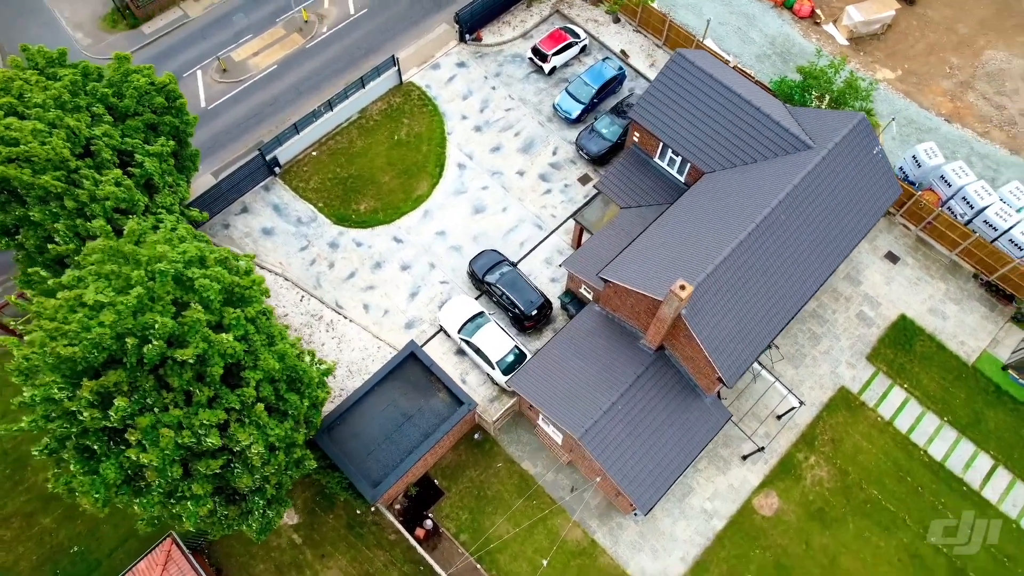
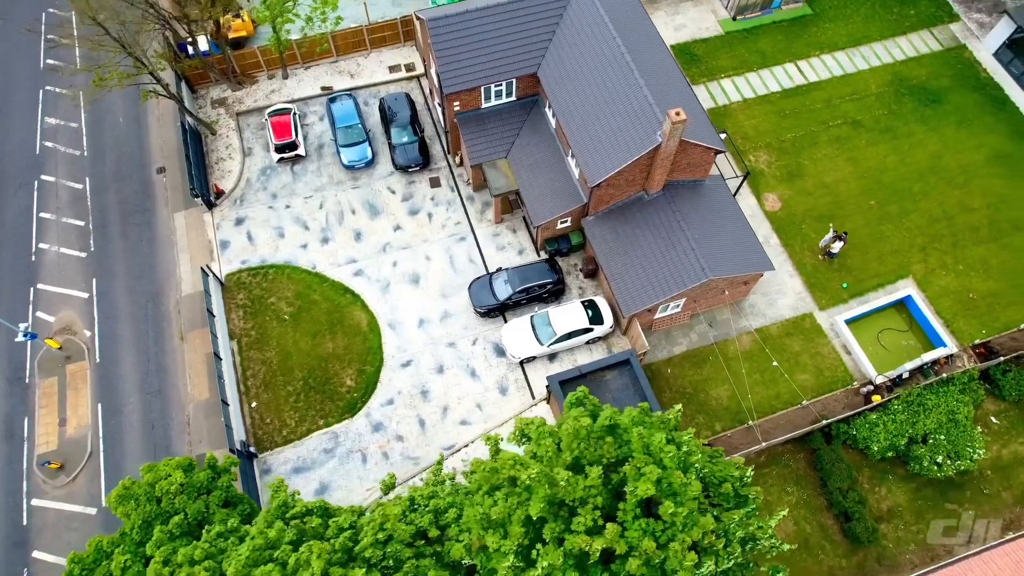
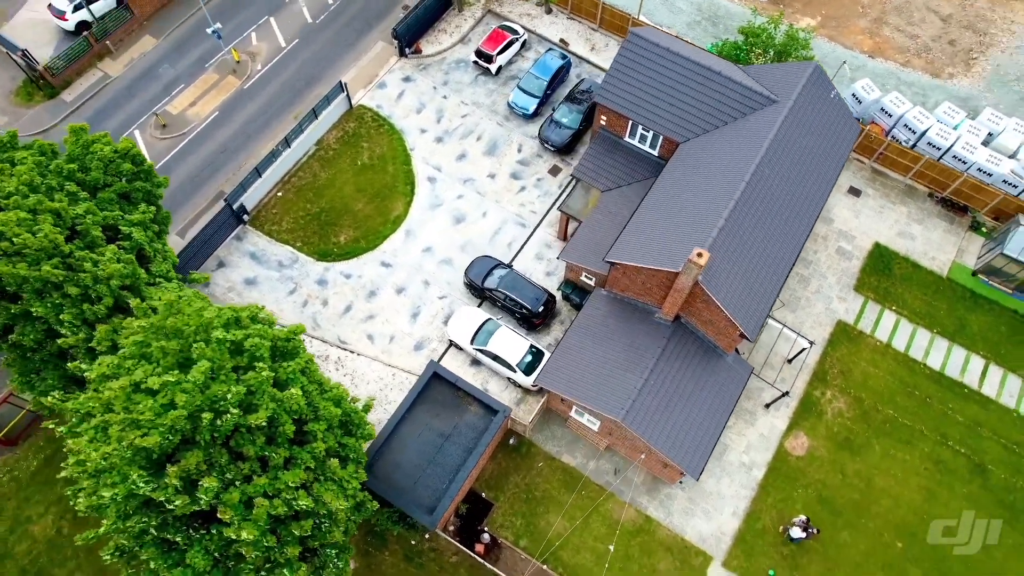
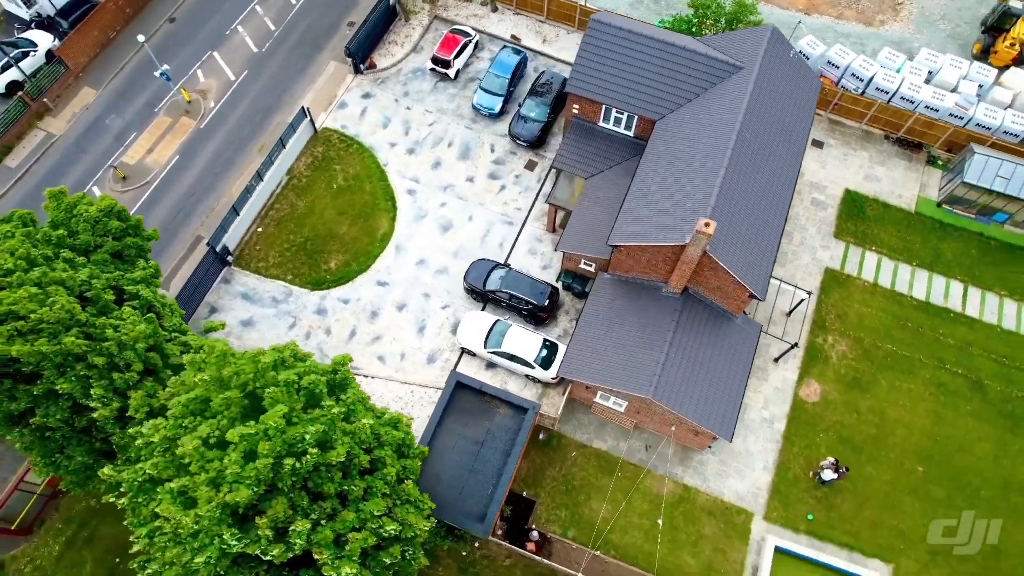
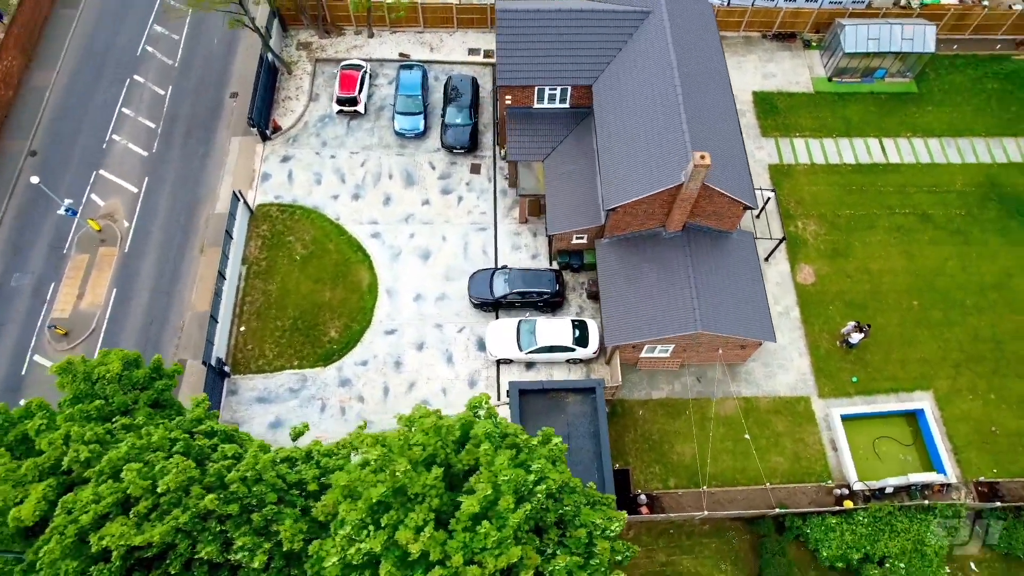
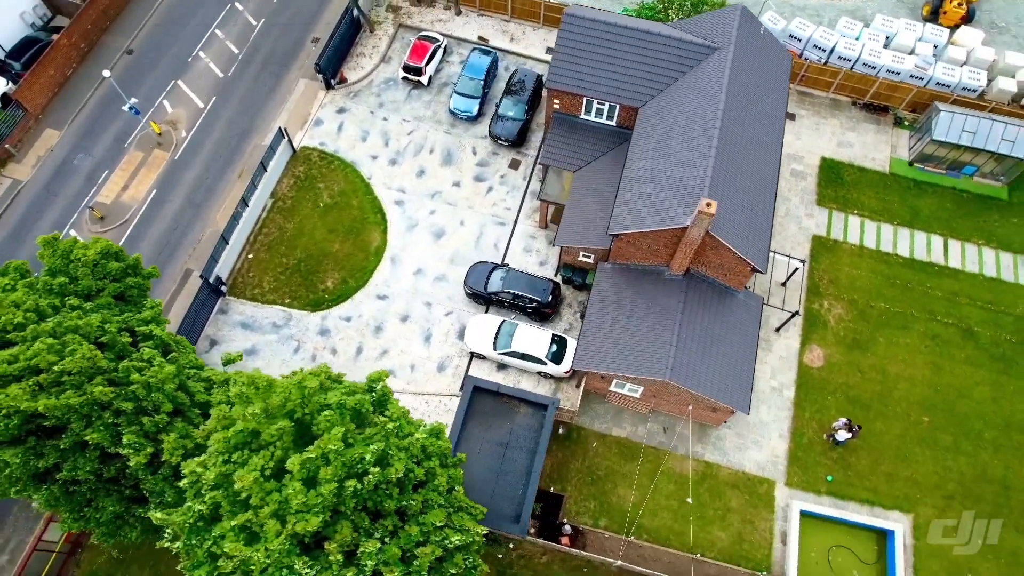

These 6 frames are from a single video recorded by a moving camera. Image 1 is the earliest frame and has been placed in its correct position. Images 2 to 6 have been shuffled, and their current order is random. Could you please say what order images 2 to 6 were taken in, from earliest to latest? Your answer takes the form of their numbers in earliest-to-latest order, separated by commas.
3, 4, 6, 5, 2
